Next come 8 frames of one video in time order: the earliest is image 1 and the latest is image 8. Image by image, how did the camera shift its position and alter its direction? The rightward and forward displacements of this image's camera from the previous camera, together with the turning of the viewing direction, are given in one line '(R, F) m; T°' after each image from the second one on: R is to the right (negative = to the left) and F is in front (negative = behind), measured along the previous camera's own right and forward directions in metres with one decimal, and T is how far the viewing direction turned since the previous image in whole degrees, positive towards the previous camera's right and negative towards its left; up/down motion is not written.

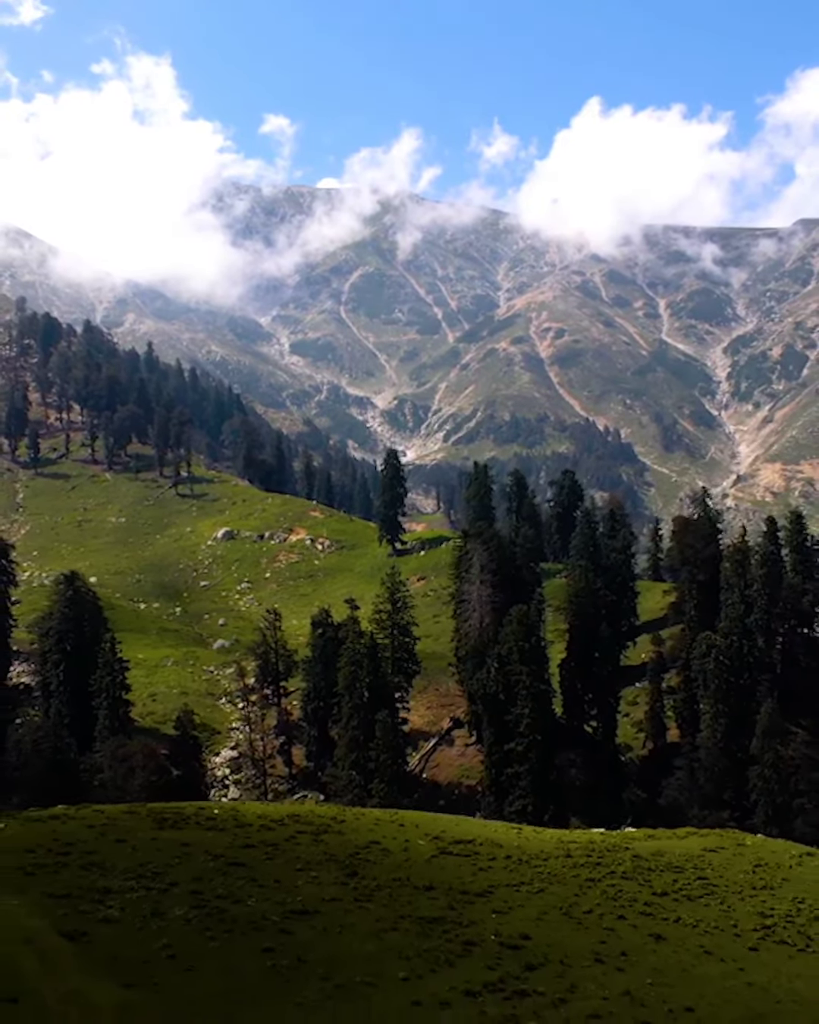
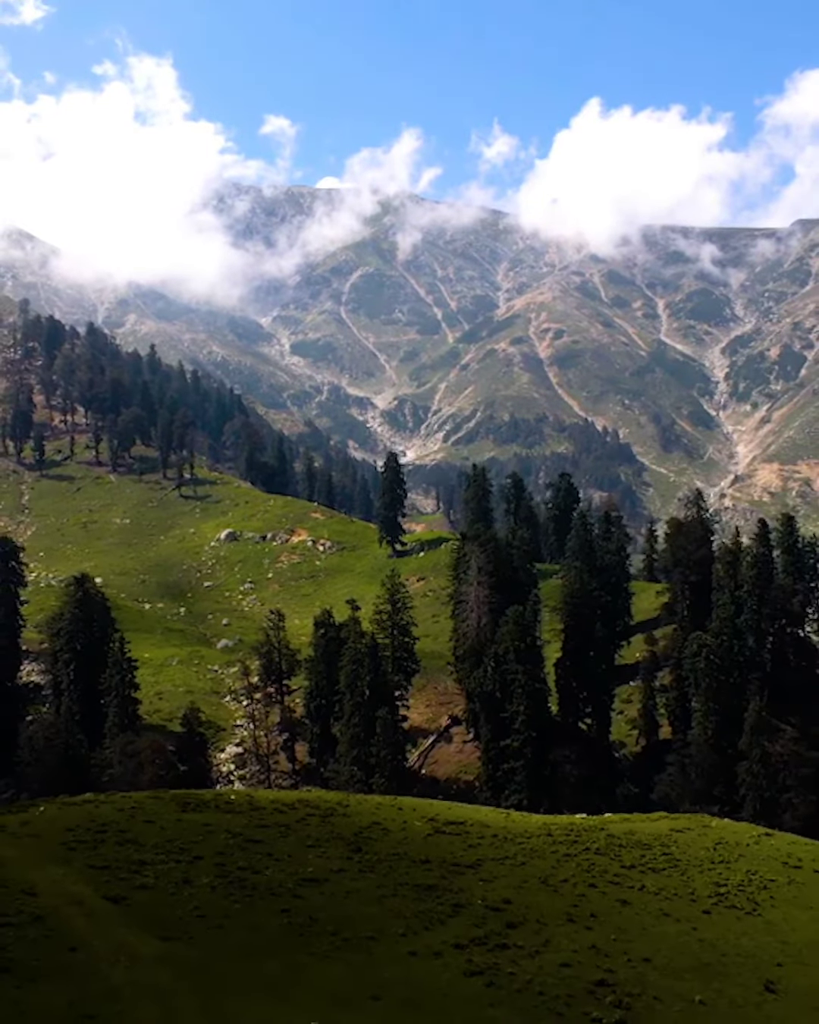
(+0.1, -2.6) m; 0°
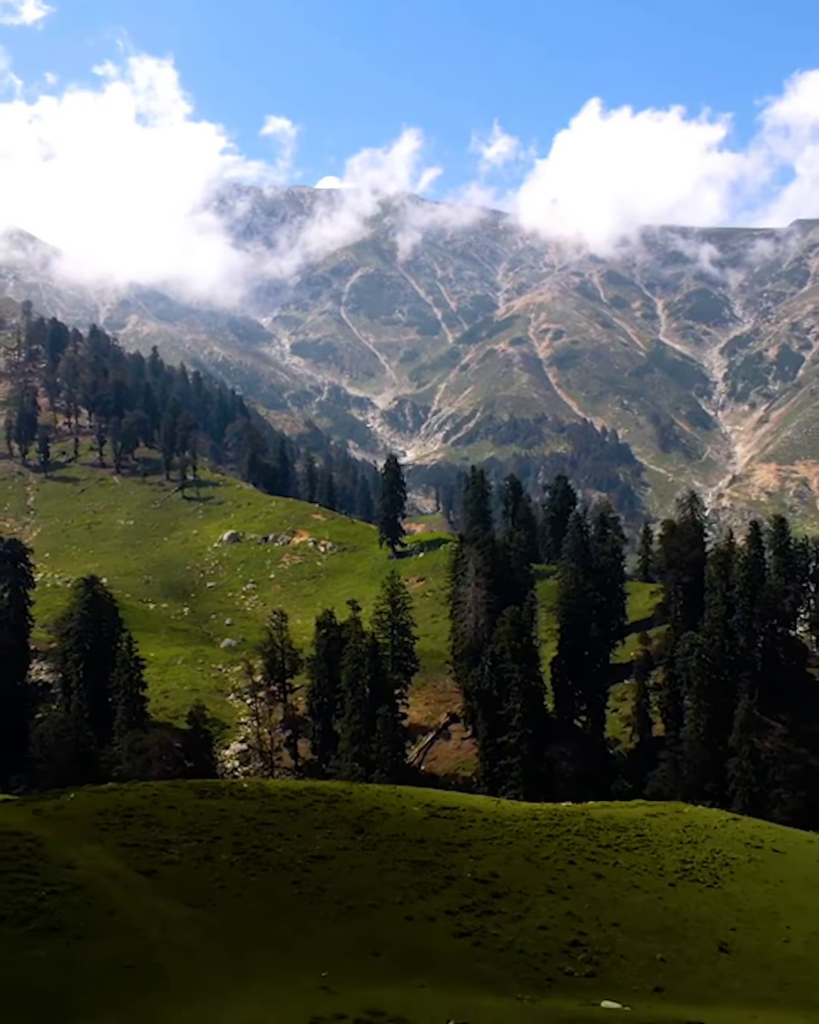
(+0.1, -2.5) m; 0°
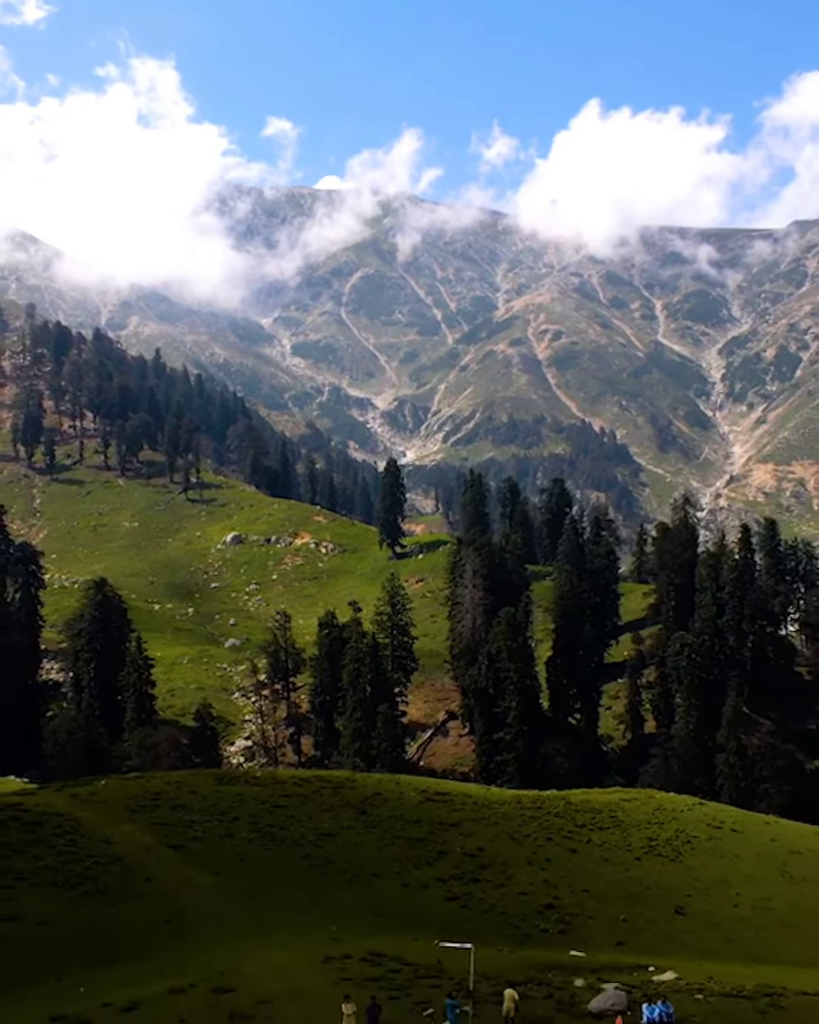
(+0.1, -3.1) m; 0°
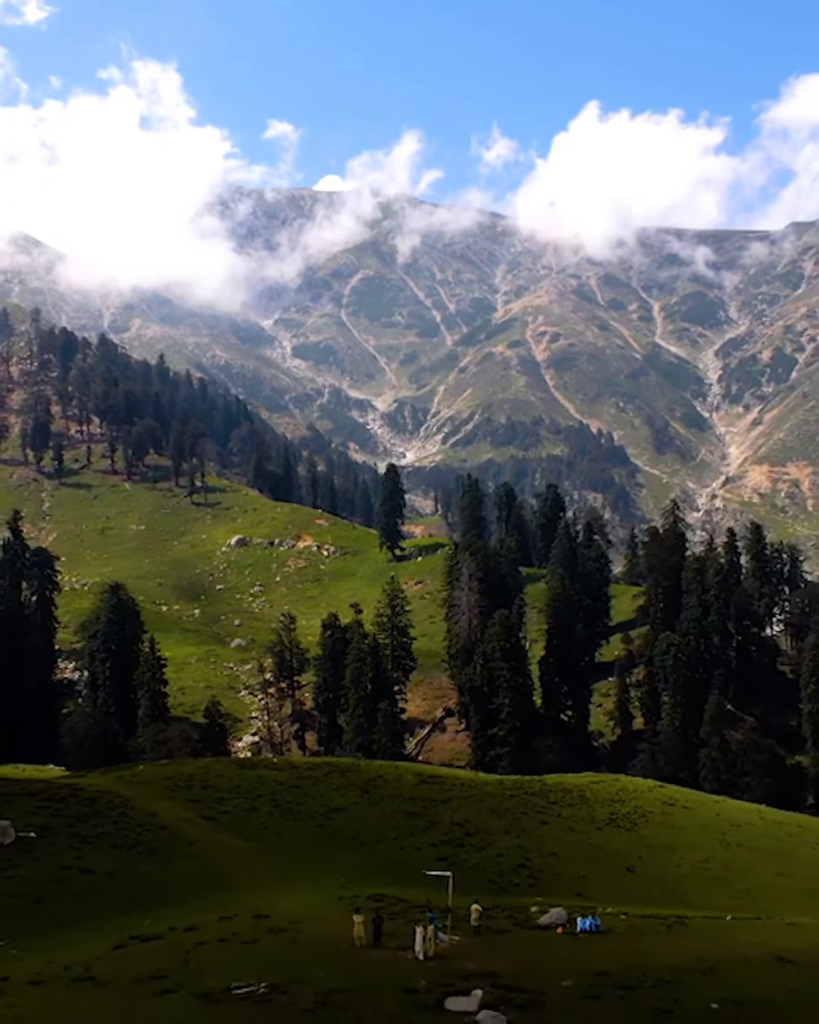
(+0.1, -4.8) m; 0°
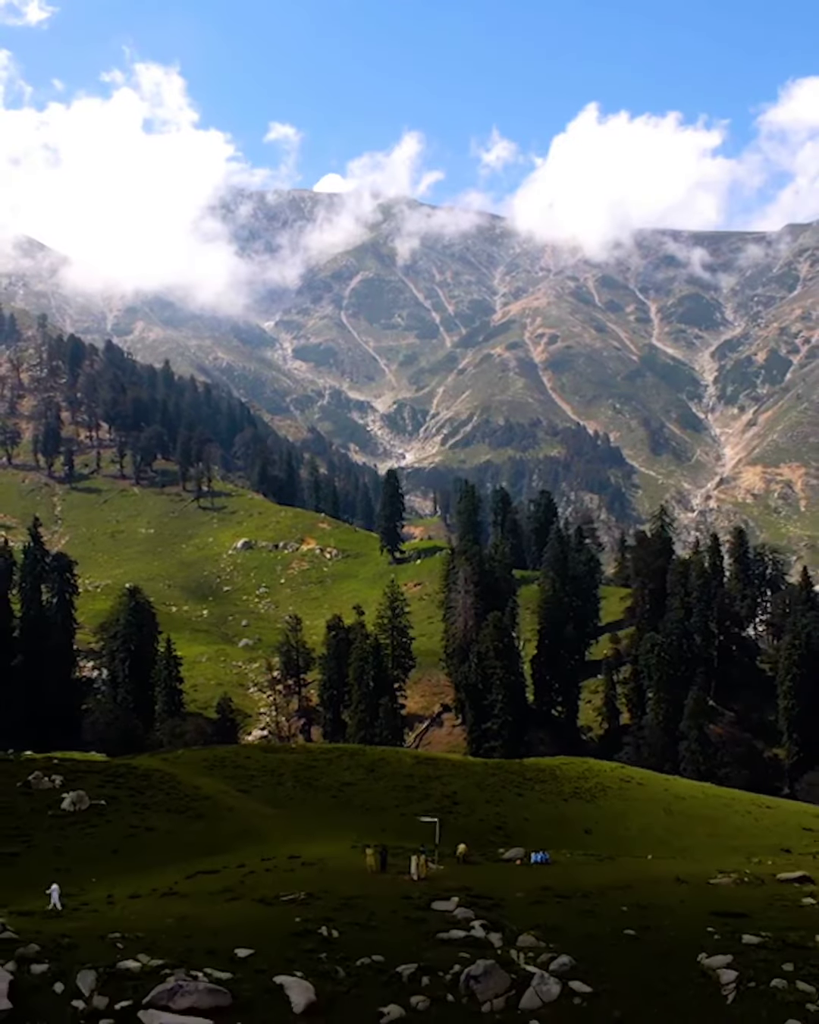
(+0.1, -6.4) m; 0°
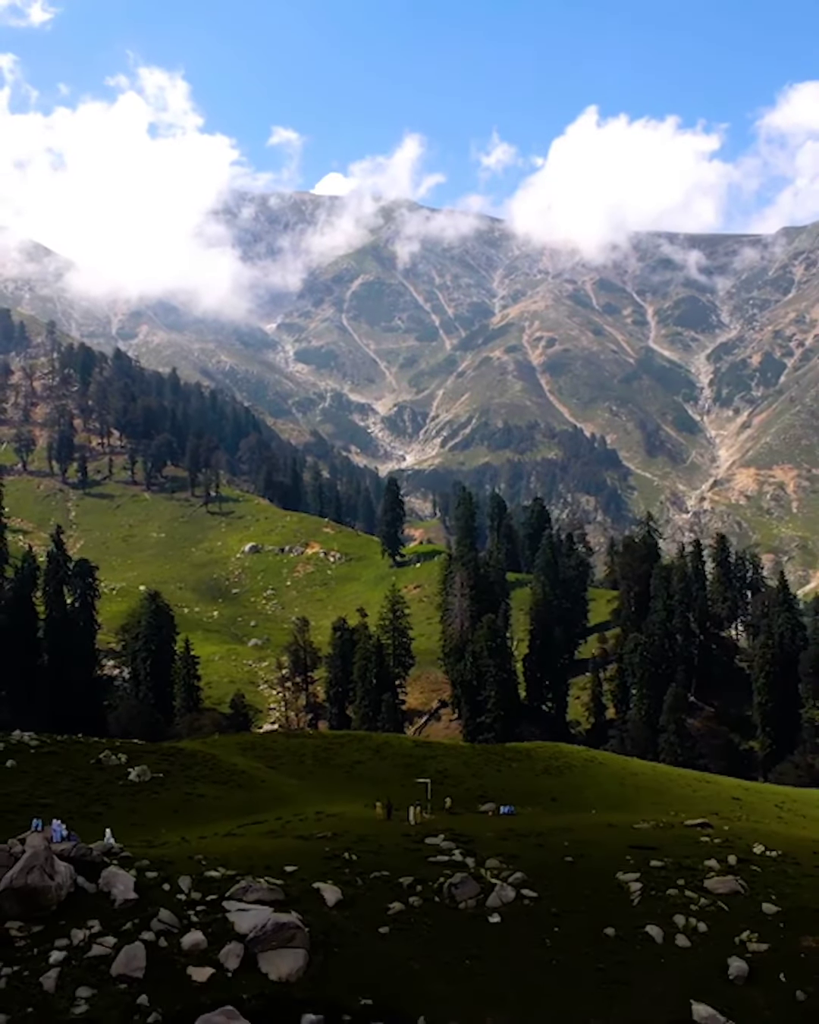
(+0.1, -8.0) m; 0°
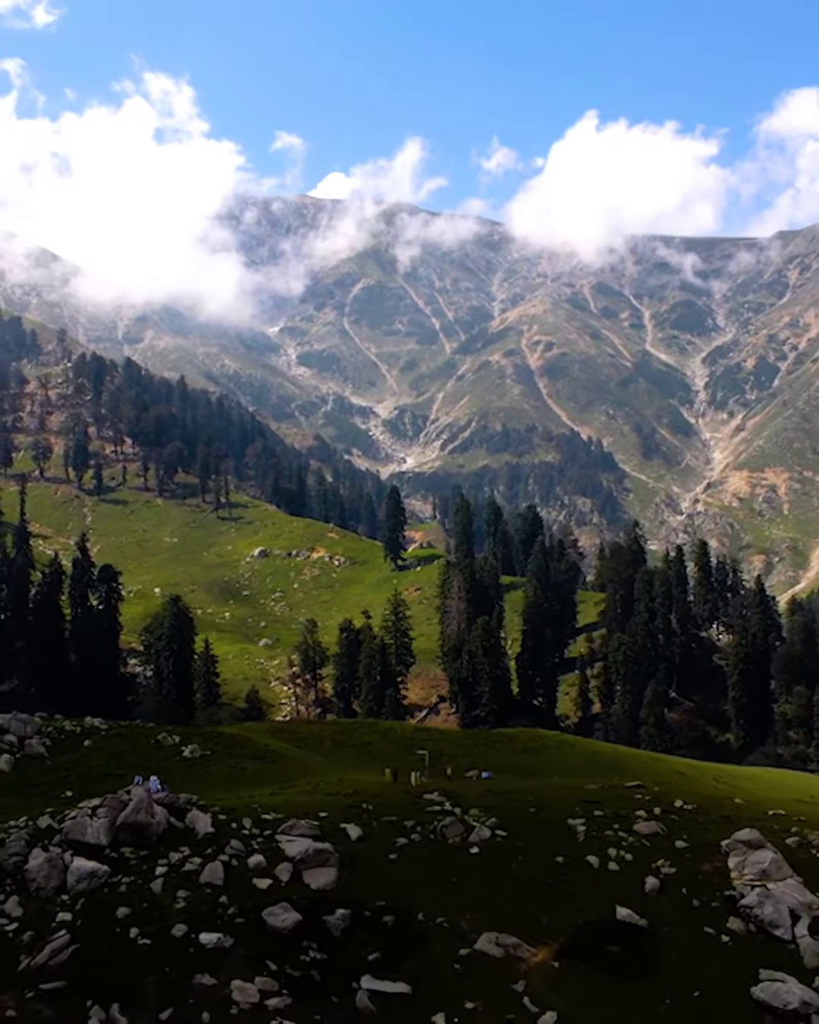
(-0.1, -9.5) m; 0°
